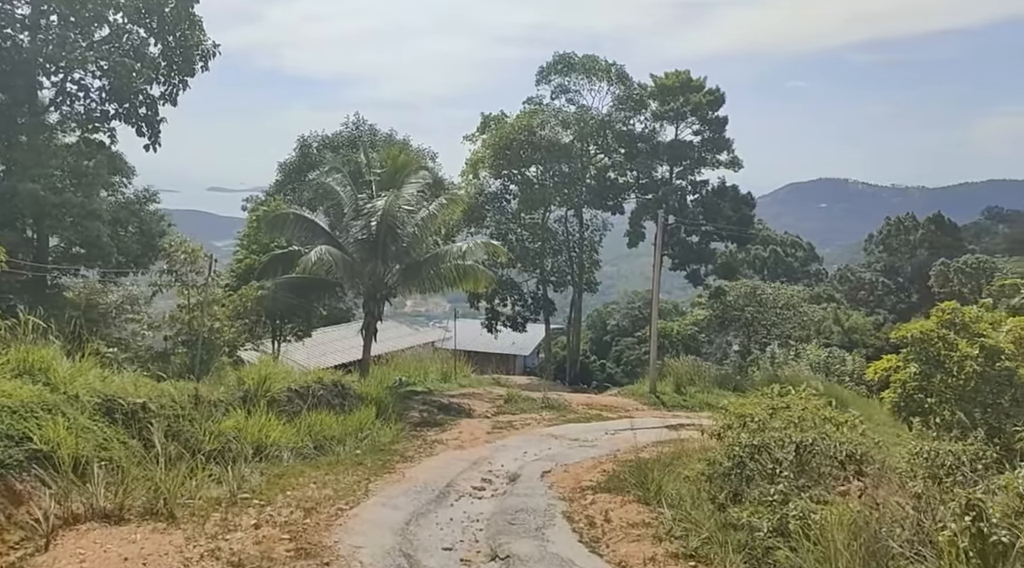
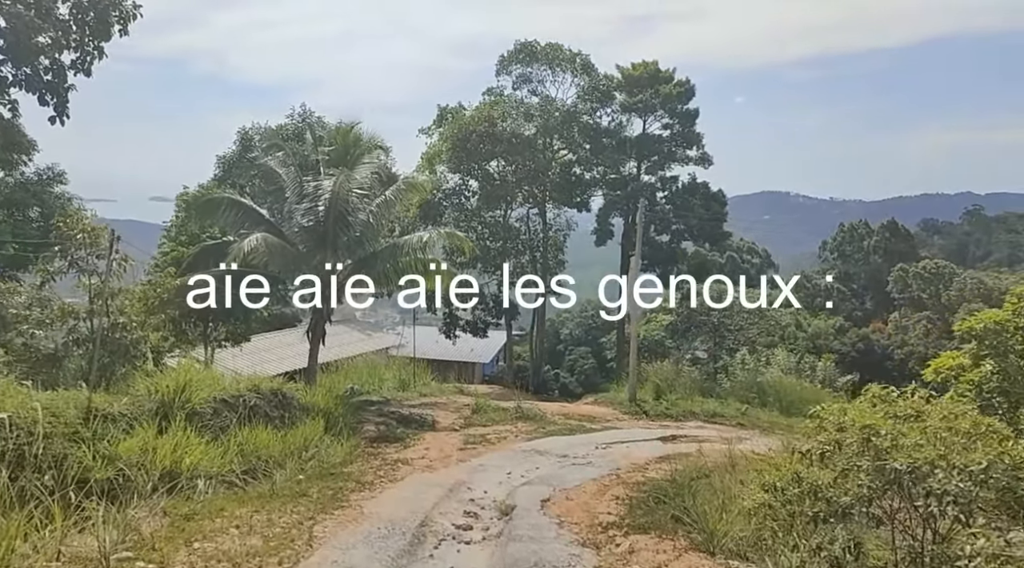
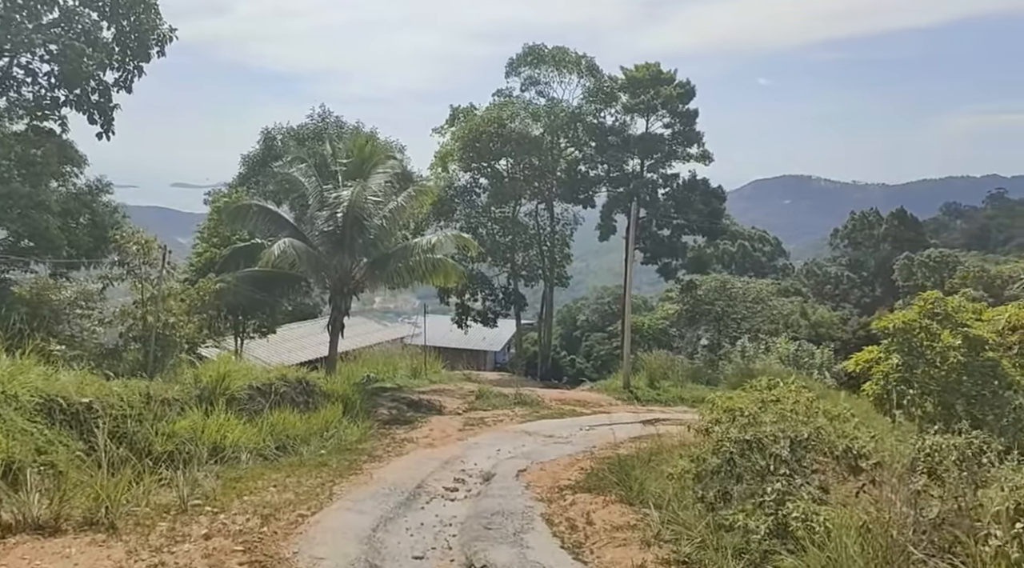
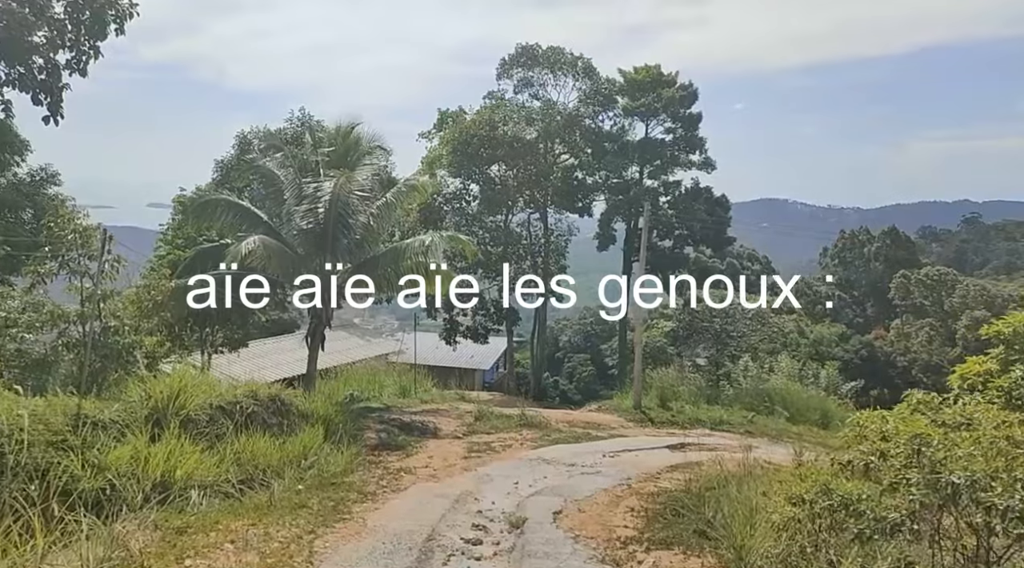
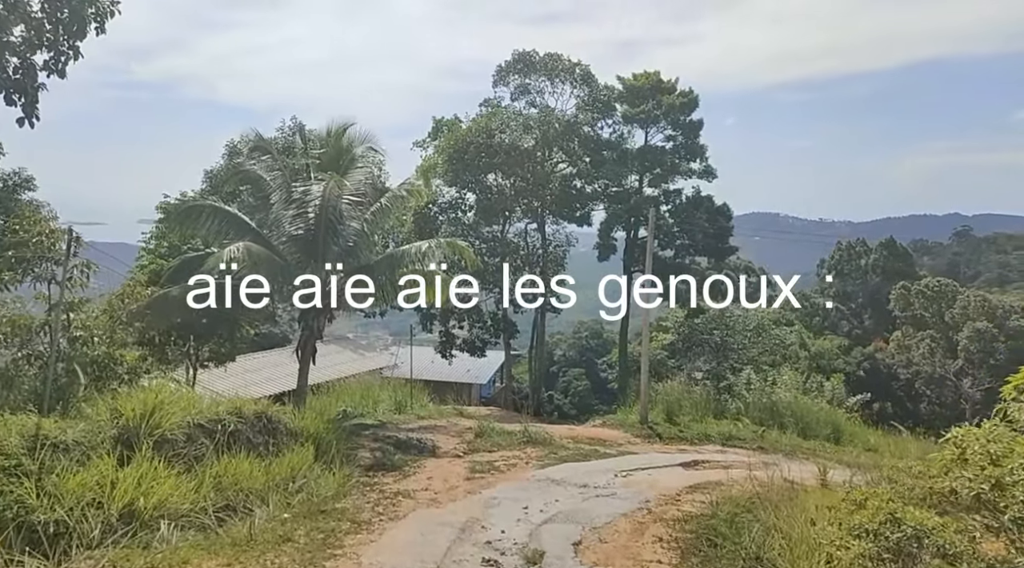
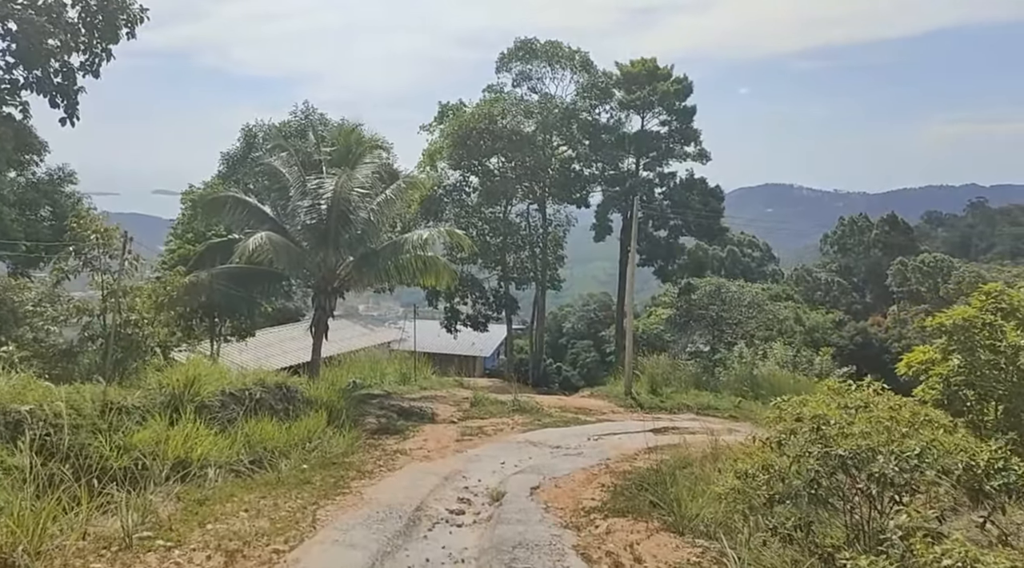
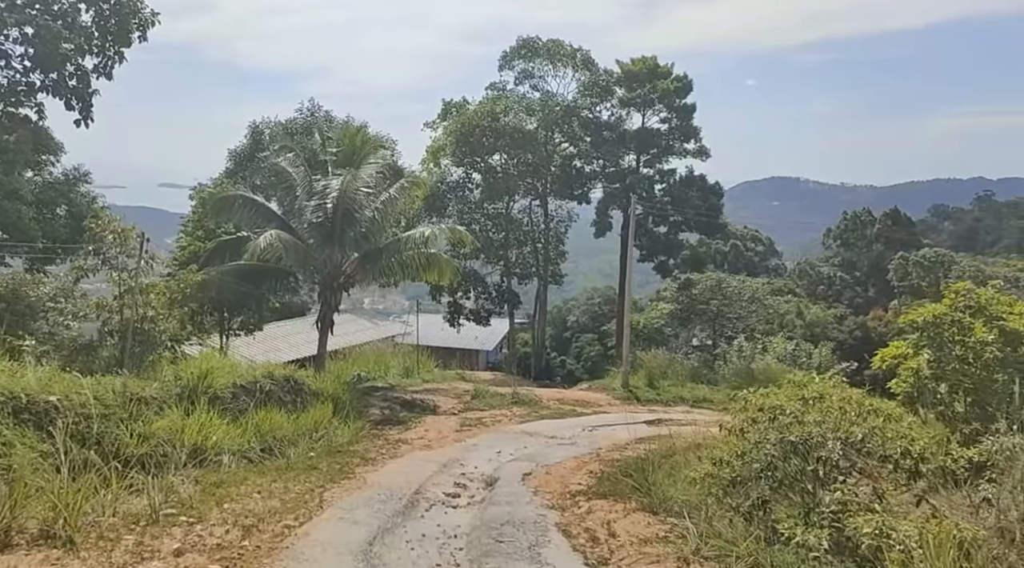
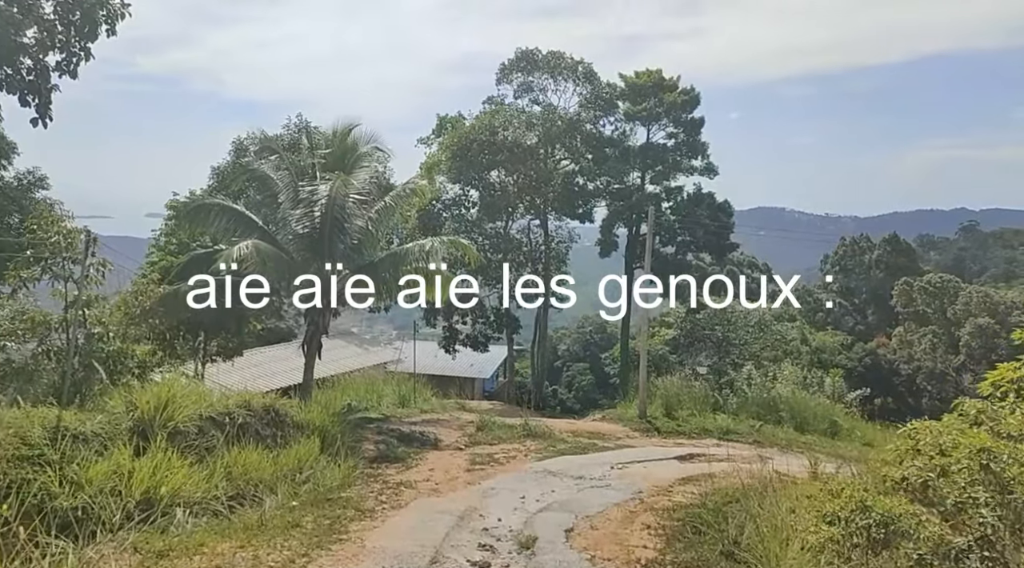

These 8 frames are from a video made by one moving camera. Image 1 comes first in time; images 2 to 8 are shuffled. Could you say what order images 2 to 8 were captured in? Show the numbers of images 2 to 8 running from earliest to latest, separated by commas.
3, 7, 6, 2, 4, 8, 5
